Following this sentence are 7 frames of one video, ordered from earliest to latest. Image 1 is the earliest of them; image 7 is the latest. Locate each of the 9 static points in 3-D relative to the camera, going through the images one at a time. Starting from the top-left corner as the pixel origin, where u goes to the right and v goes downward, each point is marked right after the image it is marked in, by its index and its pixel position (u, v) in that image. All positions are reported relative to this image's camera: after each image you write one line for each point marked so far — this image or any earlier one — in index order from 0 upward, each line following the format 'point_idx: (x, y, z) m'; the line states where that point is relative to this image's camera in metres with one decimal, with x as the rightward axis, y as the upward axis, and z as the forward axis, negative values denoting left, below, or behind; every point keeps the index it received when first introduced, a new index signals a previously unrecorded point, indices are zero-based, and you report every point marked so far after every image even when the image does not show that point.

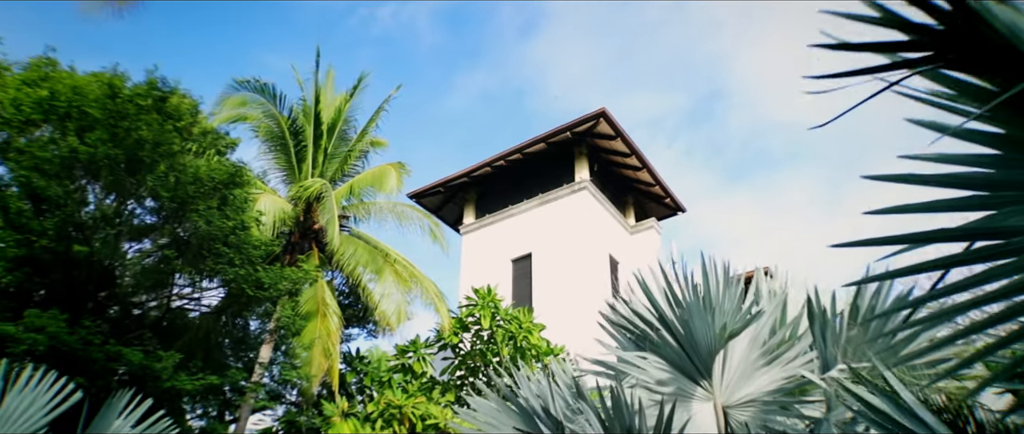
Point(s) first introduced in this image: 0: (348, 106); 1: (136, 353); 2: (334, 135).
0: (-3.6, +2.4, +18.3) m
1: (-4.8, -1.8, +10.9) m
2: (-3.8, +1.7, +18.0) m
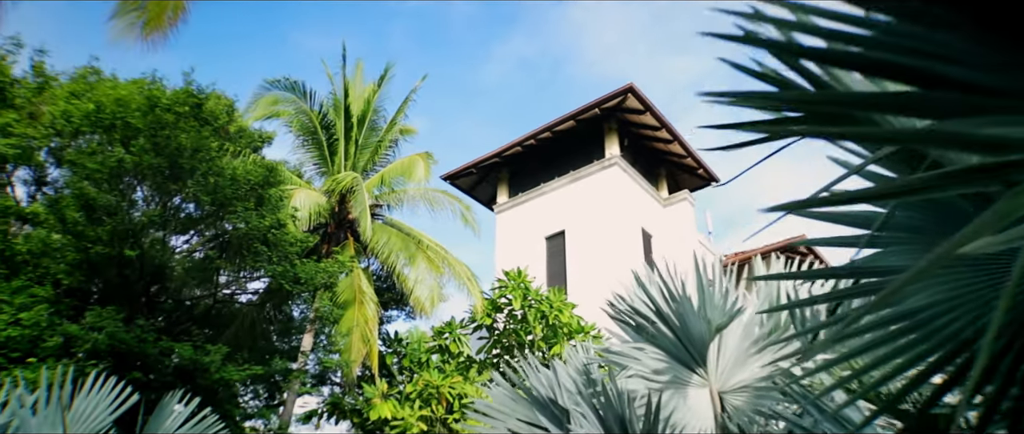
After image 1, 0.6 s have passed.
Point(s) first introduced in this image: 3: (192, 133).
0: (-3.0, +2.7, +18.9) m
1: (-4.5, -1.9, +11.6) m
2: (-3.3, +2.0, +18.6) m
3: (-4.8, +1.2, +12.6) m
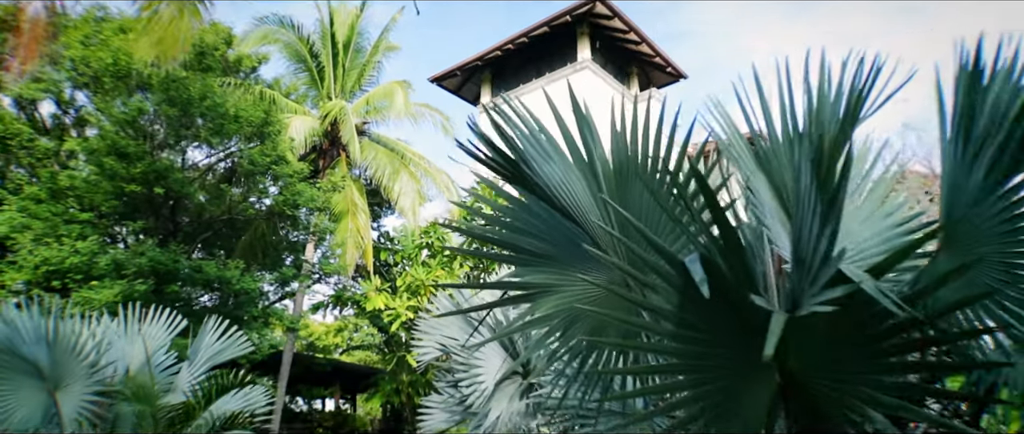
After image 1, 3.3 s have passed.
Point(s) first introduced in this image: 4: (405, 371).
0: (-3.7, +4.8, +20.7) m
1: (-5.1, -0.8, +14.3) m
2: (-4.0, +4.1, +20.6) m
3: (-5.5, +2.4, +14.8) m
4: (-2.3, -3.4, +18.4) m
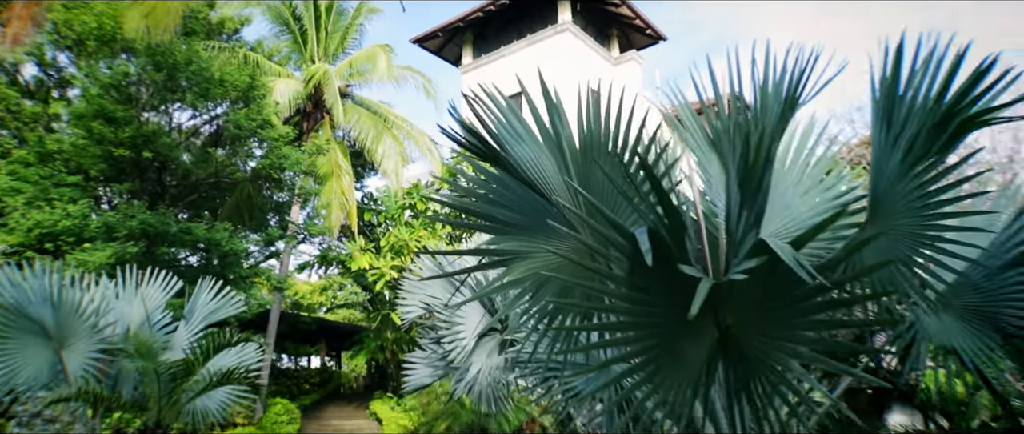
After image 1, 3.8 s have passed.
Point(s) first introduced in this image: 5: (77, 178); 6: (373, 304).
0: (-4.2, +5.8, +20.9) m
1: (-5.4, -0.2, +14.7) m
2: (-4.4, +5.0, +20.8) m
3: (-5.8, +3.0, +15.0) m
4: (-2.8, -2.5, +19.0) m
5: (-7.0, +0.6, +13.5) m
6: (-3.2, -2.0, +19.4) m
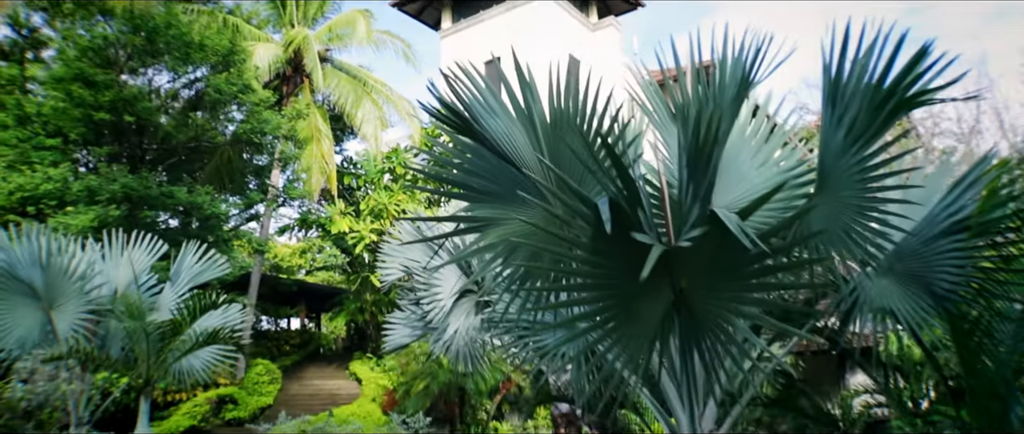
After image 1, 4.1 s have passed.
0: (-4.7, +6.7, +20.8) m
1: (-5.8, +0.5, +14.9) m
2: (-4.9, +5.9, +20.7) m
3: (-6.2, +3.7, +15.1) m
4: (-3.3, -1.7, +19.3) m
5: (-7.4, +1.2, +13.6) m
6: (-3.7, -1.1, +19.7) m
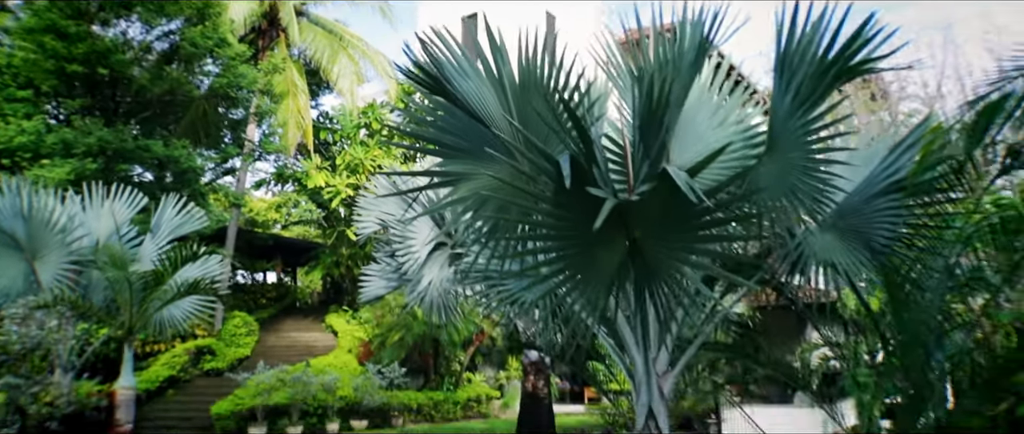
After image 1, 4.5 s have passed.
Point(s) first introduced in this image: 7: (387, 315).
0: (-5.3, +7.8, +20.6) m
1: (-6.3, +1.3, +15.0) m
2: (-5.5, +7.0, +20.5) m
3: (-6.7, +4.5, +15.0) m
4: (-3.9, -0.7, +19.6) m
5: (-7.8, +2.0, +13.6) m
6: (-4.3, -0.1, +19.9) m
7: (-2.4, -1.8, +15.9) m
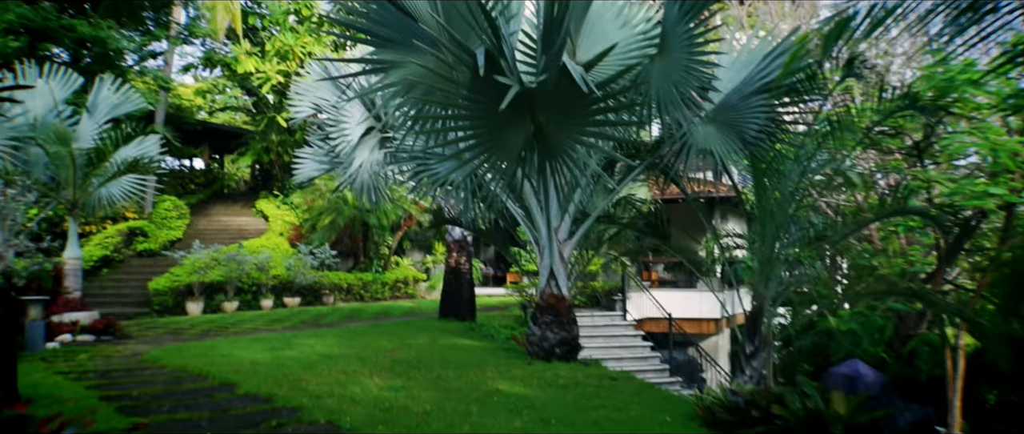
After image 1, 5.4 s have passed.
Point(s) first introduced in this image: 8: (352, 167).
0: (-6.8, +10.5, +19.7) m
1: (-7.5, +3.4, +14.9) m
2: (-7.1, +9.8, +19.7) m
3: (-7.8, +6.6, +14.5) m
4: (-5.6, +2.0, +19.8) m
5: (-8.9, +4.0, +13.3) m
6: (-6.0, +2.6, +20.1) m
7: (-3.8, +0.3, +16.5) m
8: (-1.7, +0.6, +9.2) m
